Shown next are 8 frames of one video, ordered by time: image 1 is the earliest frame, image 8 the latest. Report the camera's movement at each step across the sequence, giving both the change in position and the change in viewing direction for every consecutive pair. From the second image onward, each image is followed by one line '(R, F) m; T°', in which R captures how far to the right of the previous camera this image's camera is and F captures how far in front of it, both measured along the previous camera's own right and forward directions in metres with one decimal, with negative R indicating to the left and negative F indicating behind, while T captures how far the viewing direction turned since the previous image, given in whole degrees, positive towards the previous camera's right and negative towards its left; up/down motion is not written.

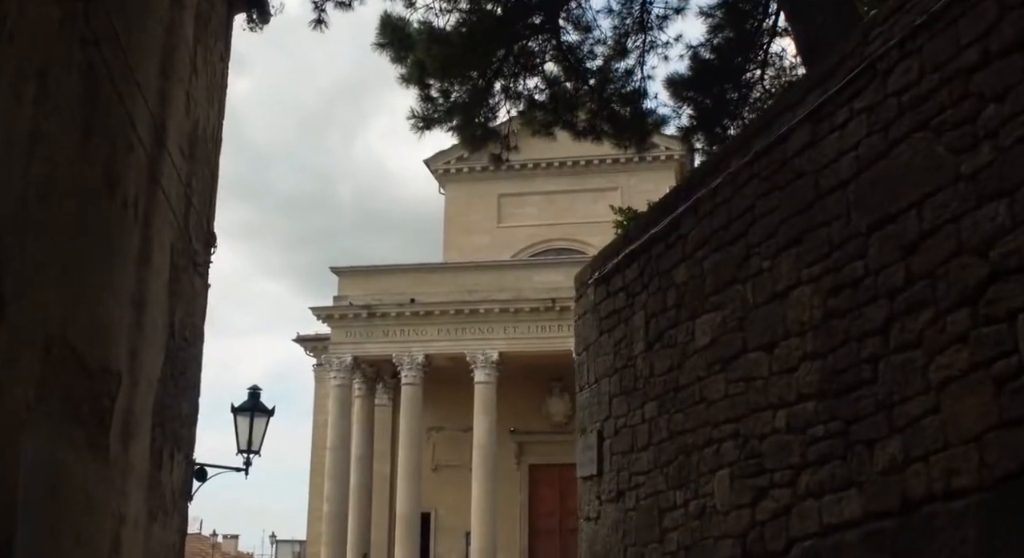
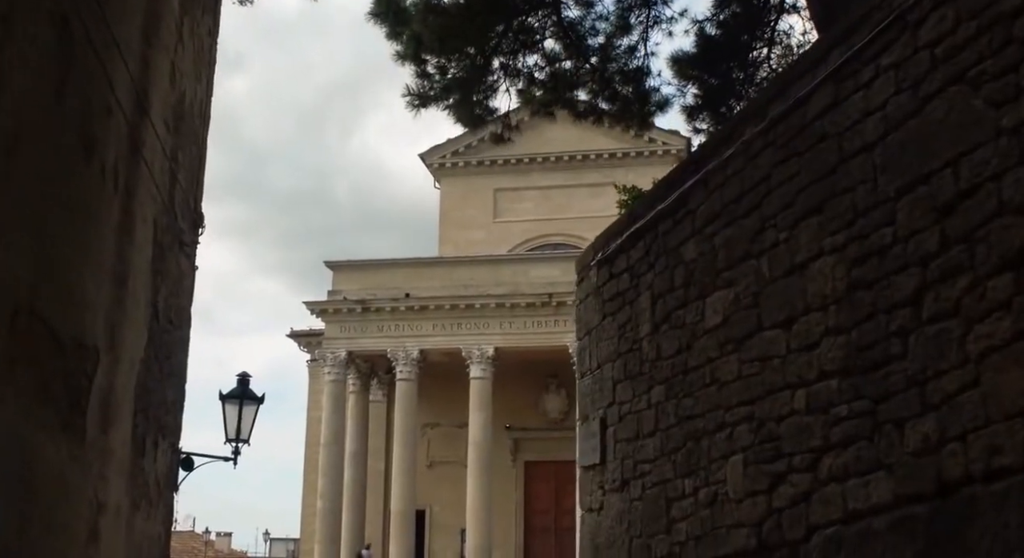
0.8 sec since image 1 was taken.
(0.0, +0.3) m; 0°
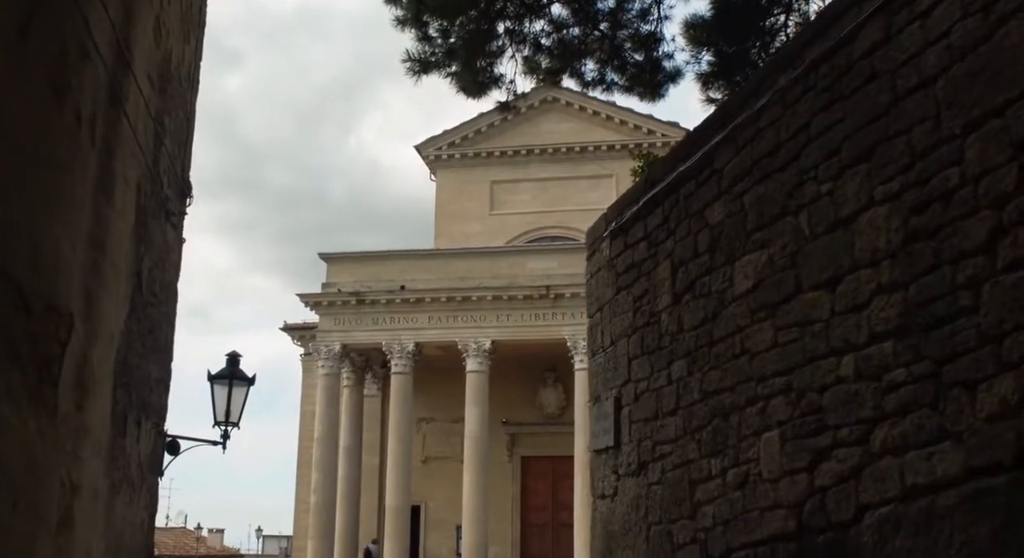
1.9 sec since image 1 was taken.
(-0.1, +0.4) m; 0°
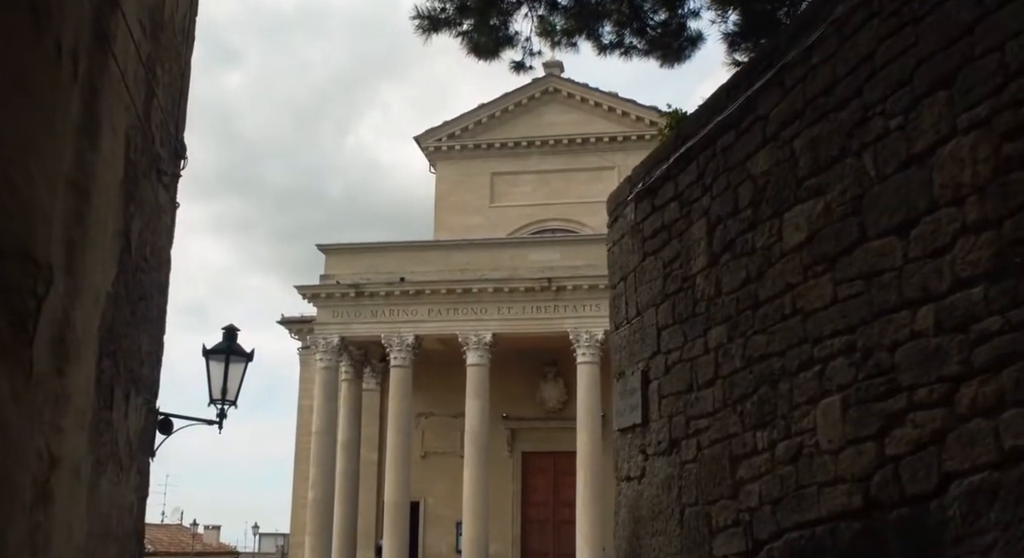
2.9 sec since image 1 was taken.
(-0.1, +0.5) m; 0°
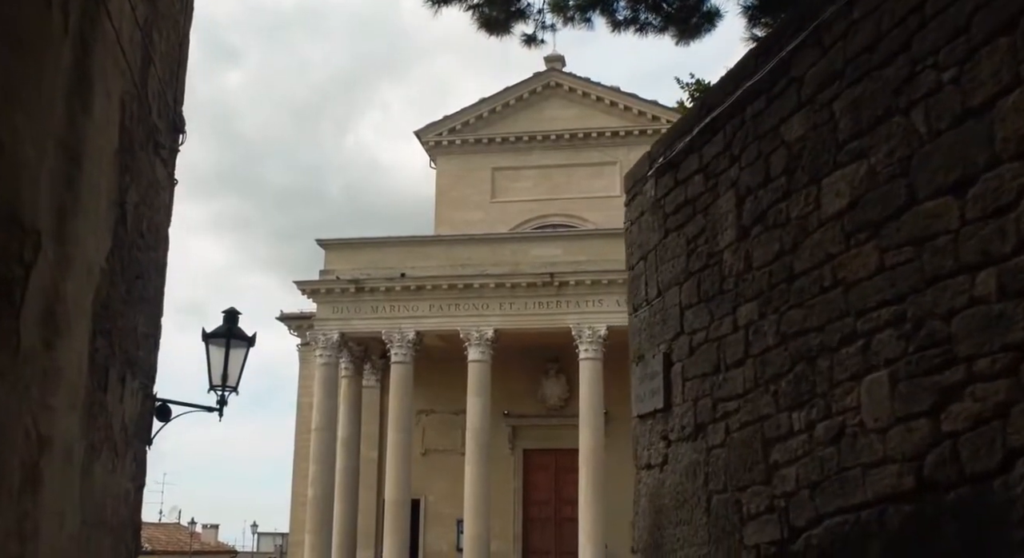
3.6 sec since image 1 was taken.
(-0.1, +0.3) m; 0°
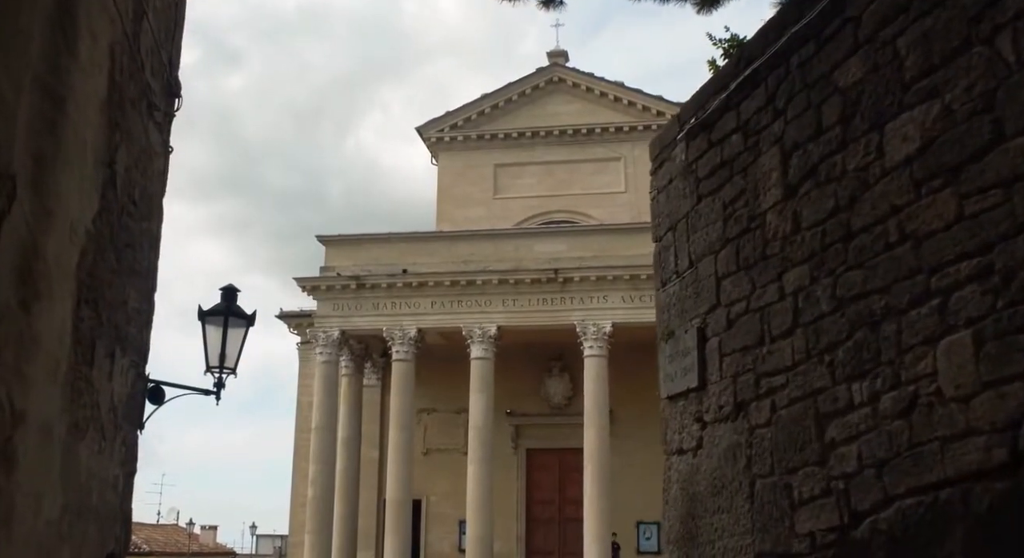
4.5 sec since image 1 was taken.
(-0.1, +0.4) m; 0°
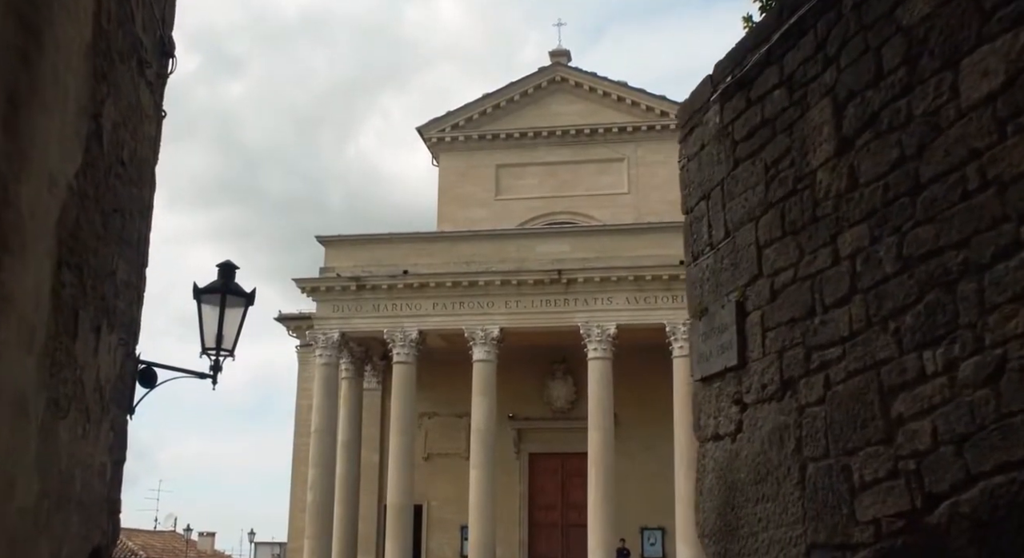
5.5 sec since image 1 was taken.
(-0.1, +0.4) m; 0°
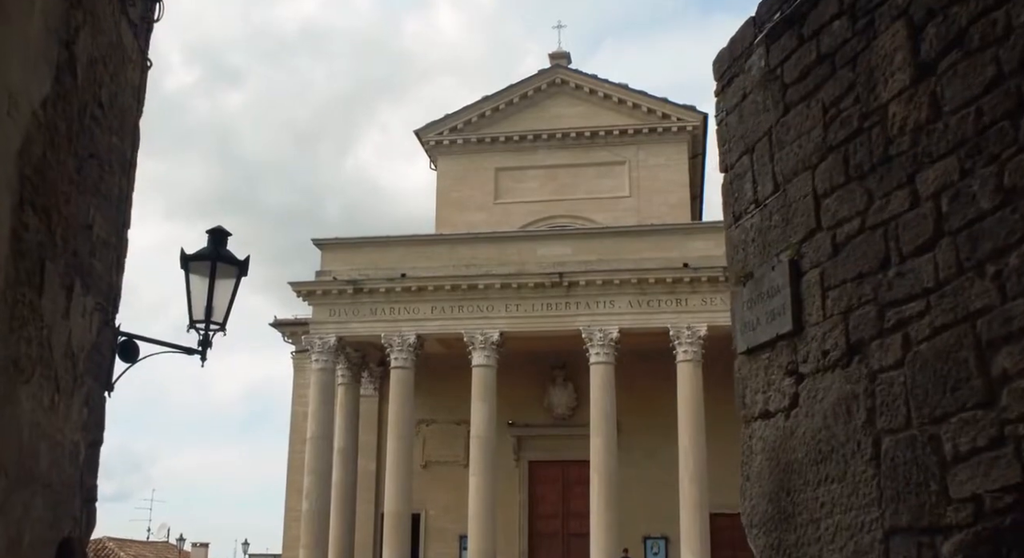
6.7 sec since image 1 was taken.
(-0.1, +0.5) m; 0°
